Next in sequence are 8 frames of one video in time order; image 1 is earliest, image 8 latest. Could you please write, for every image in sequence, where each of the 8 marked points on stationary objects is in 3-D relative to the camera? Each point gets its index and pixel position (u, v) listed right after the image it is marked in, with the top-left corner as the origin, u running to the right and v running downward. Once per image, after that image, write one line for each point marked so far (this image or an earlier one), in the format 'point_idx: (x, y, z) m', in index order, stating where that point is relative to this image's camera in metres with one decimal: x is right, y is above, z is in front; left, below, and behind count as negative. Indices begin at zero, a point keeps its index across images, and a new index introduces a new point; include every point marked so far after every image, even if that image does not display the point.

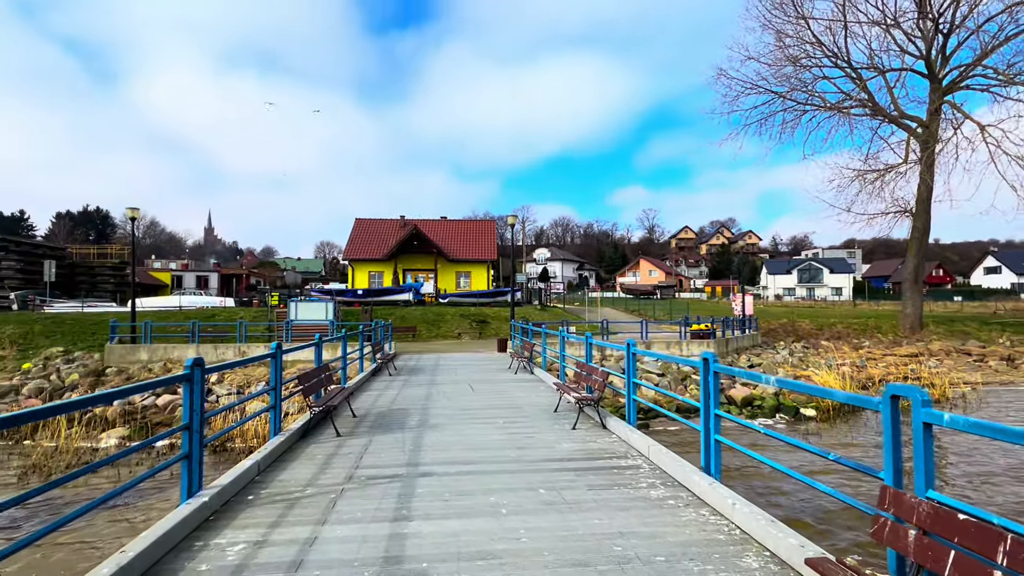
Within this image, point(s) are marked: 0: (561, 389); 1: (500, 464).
0: (+0.7, -1.5, +8.0) m
1: (-0.1, -1.7, +5.1) m
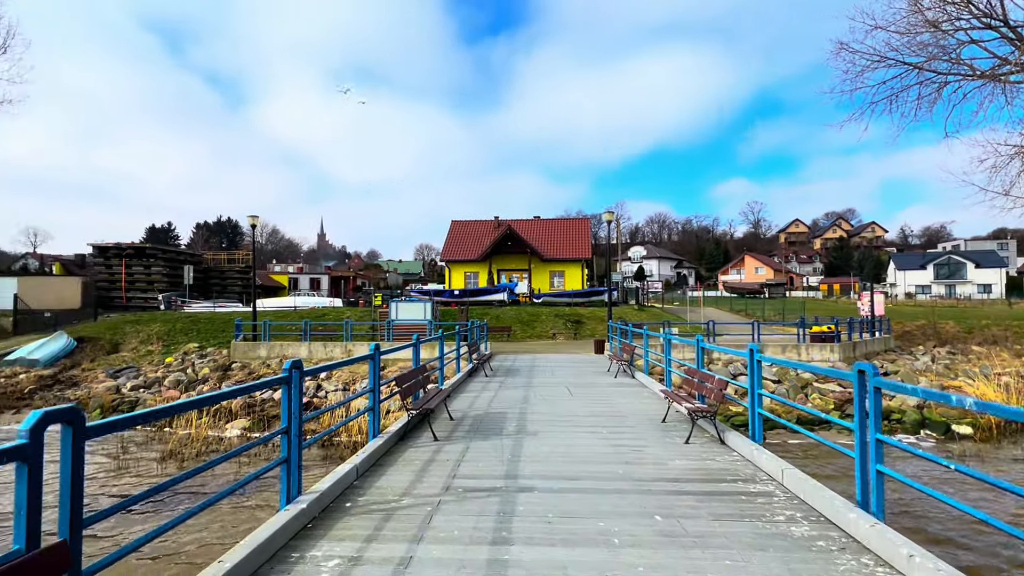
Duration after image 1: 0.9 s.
0: (+2.2, -1.5, +7.3) m
1: (+0.8, -1.7, +4.7) m
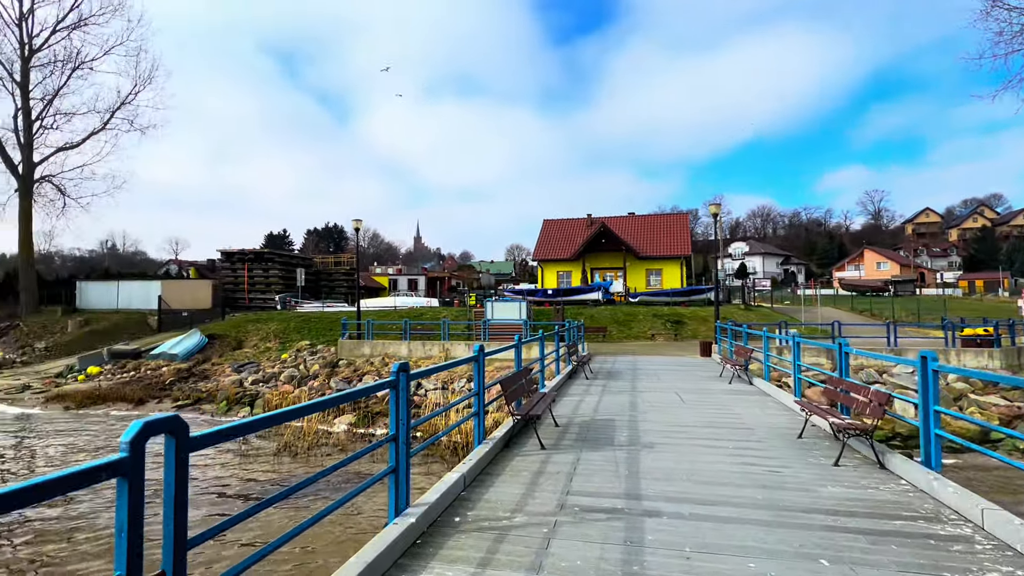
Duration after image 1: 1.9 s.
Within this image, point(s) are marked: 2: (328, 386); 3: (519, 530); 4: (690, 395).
0: (+3.5, -1.5, +6.4) m
1: (+1.8, -1.7, +4.0) m
2: (-5.7, -3.0, +16.4) m
3: (0.0, -1.7, +3.6) m
4: (+3.1, -1.9, +9.3) m
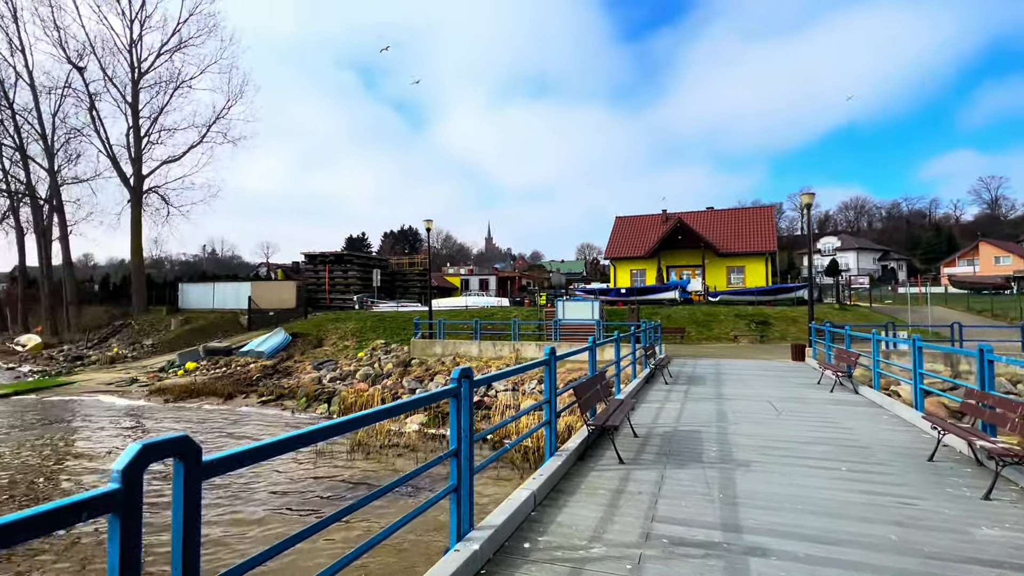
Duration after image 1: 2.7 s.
0: (+4.3, -1.4, +5.4) m
1: (+2.3, -1.6, +3.3) m
2: (-3.5, -3.0, +16.6) m
3: (+0.5, -1.6, +3.1) m
4: (+4.3, -1.8, +8.3) m
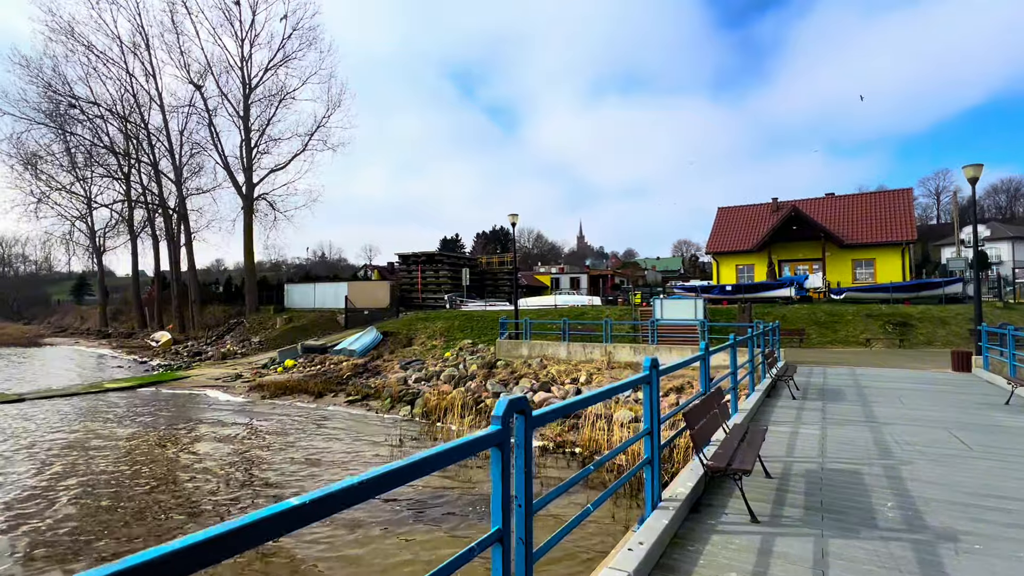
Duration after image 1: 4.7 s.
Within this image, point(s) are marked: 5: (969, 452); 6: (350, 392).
0: (+4.9, -1.3, +3.3) m
1: (+2.5, -1.6, +1.6) m
2: (-0.8, -3.0, +15.7) m
3: (+0.8, -1.6, +1.8) m
4: (+5.4, -1.7, +6.2) m
5: (+4.7, -1.7, +5.5) m
6: (-5.4, -3.5, +17.6) m
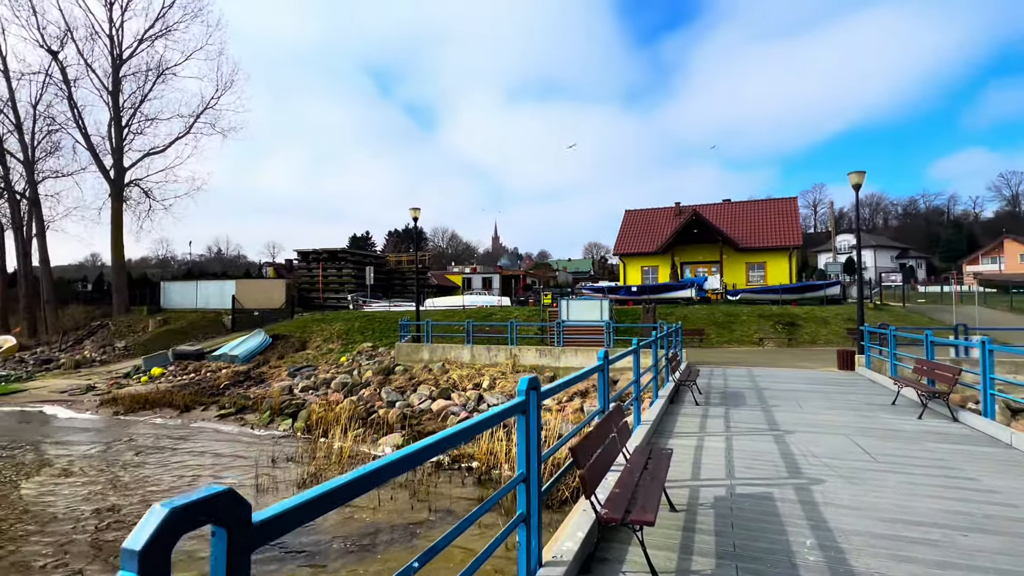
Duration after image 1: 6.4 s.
0: (+4.0, -1.3, +3.0) m
1: (+2.0, -1.5, +1.0) m
2: (-3.6, -2.9, +14.4) m
3: (+0.2, -1.5, +0.9) m
4: (+4.1, -1.7, +6.0) m
5: (+3.5, -1.7, +5.1) m
6: (-8.5, -3.4, +15.5) m
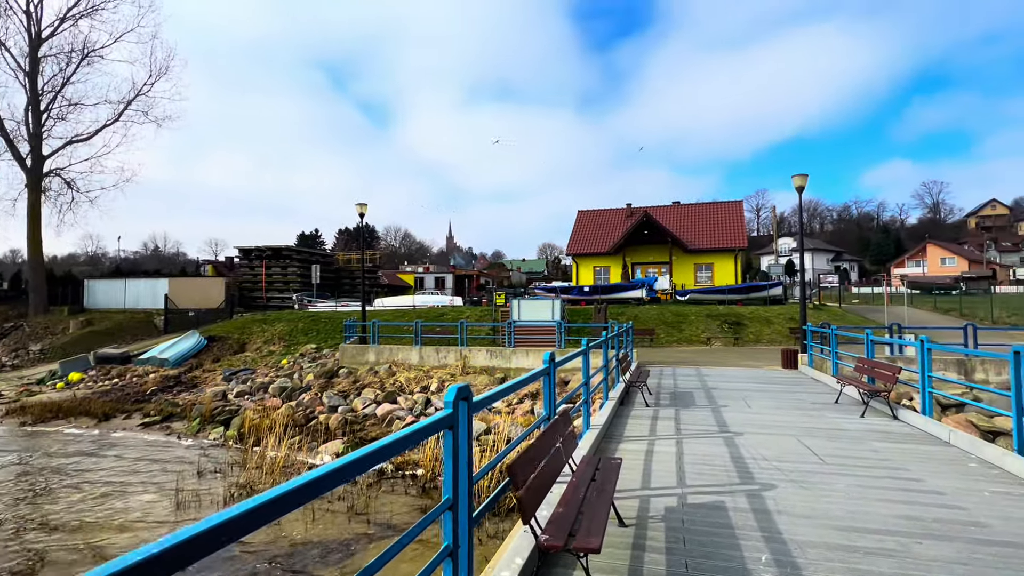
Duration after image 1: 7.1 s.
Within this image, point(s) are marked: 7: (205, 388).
0: (+3.7, -1.3, +3.0) m
1: (+1.8, -1.5, +0.7) m
2: (-4.9, -2.9, +13.6) m
3: (0.0, -1.5, +0.5) m
4: (+3.5, -1.7, +5.9) m
5: (+3.0, -1.7, +5.0) m
6: (-9.9, -3.4, +14.3) m
7: (-9.6, -3.1, +16.6) m
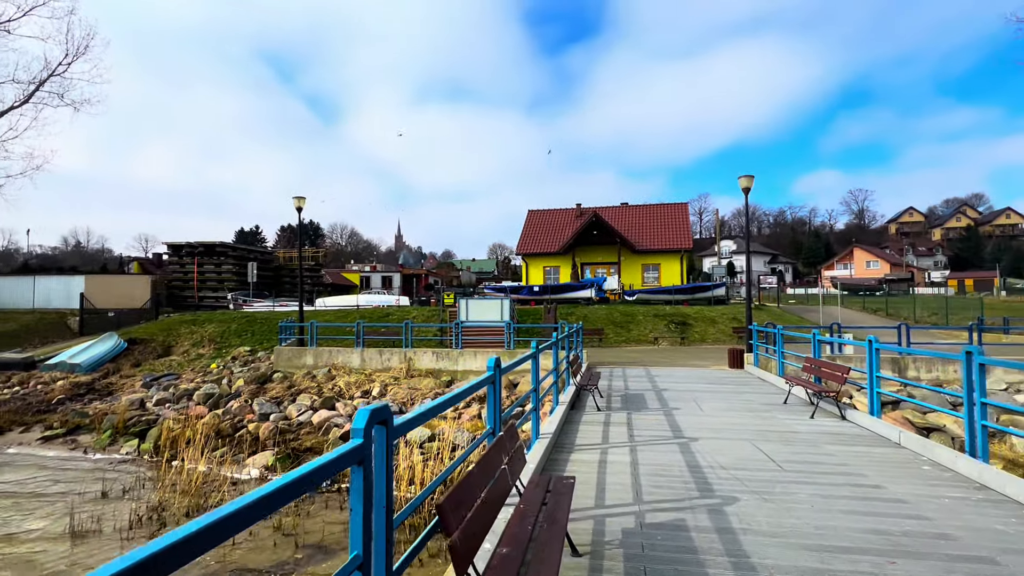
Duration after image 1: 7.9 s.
0: (+3.3, -1.3, +2.8) m
1: (+1.7, -1.5, +0.4) m
2: (-6.2, -2.9, +12.6) m
3: (0.0, -1.5, 0.0) m
4: (+2.9, -1.7, +5.7) m
5: (+2.4, -1.7, +4.8) m
6: (-11.2, -3.3, +12.8) m
7: (-11.2, -3.0, +15.1) m
